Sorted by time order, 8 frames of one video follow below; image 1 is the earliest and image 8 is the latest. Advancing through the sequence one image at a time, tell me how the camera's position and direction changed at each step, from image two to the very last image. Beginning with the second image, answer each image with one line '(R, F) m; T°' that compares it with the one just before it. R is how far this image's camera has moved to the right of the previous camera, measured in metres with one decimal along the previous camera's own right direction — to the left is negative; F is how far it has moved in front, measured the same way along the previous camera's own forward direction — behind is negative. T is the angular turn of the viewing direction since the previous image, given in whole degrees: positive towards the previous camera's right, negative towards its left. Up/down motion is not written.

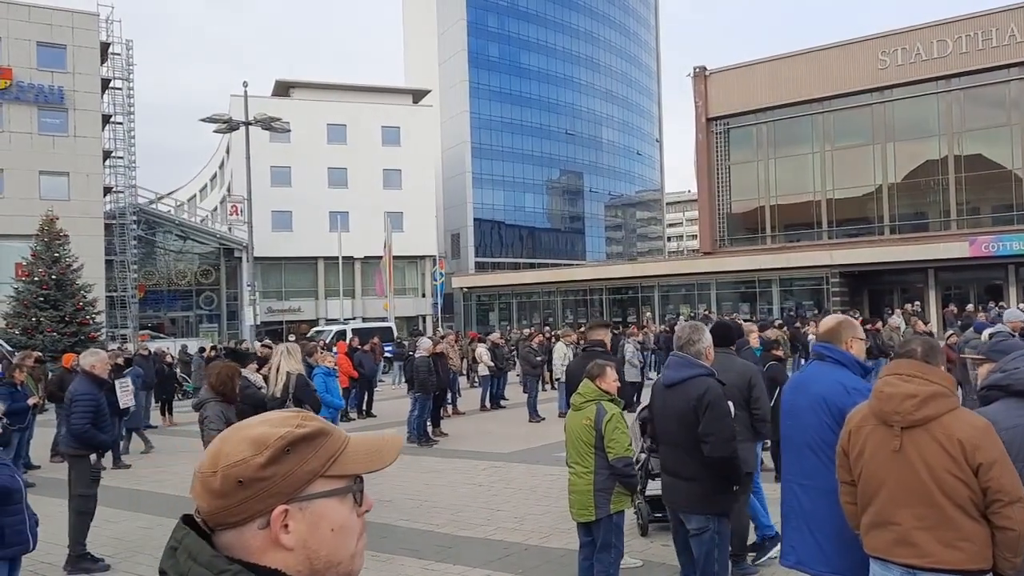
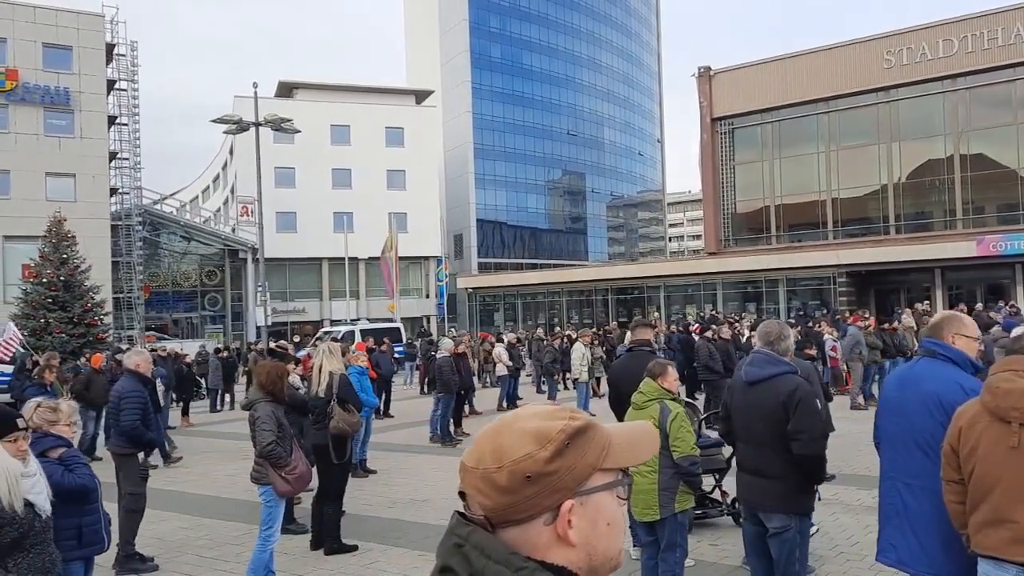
(-0.4, 0.0) m; 0°
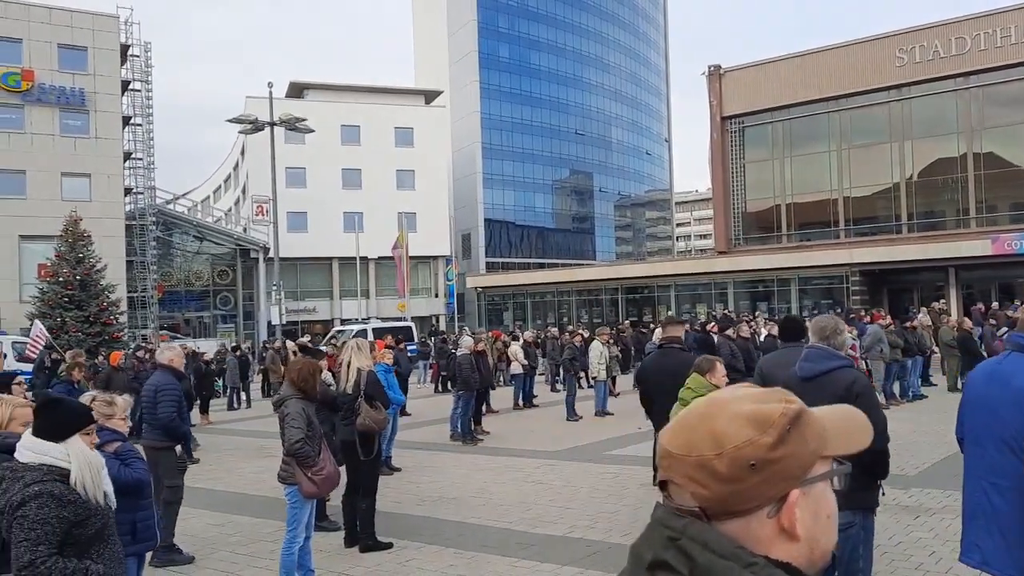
(-0.3, 0.0) m; 0°
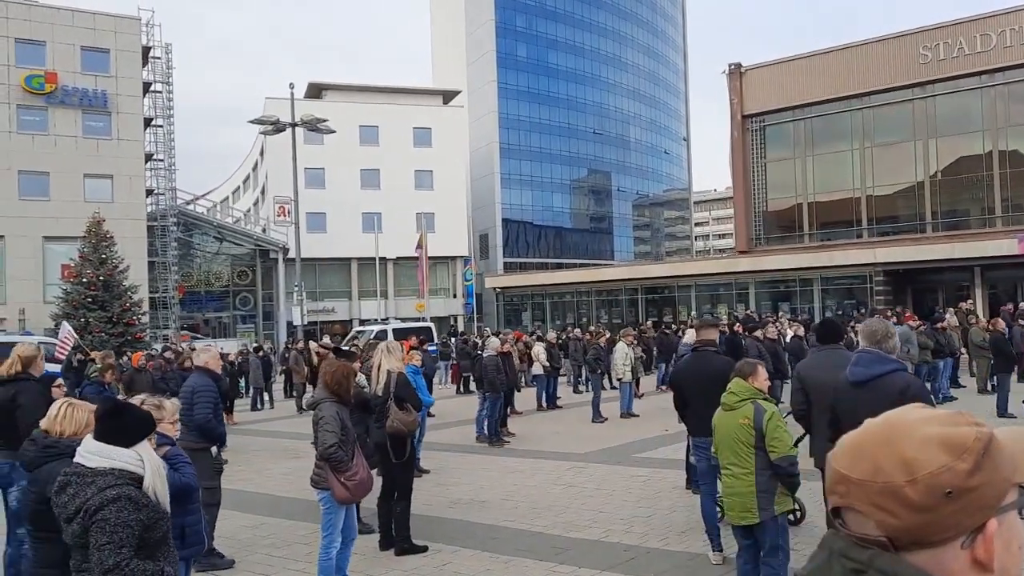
(-0.2, +0.1) m; -1°
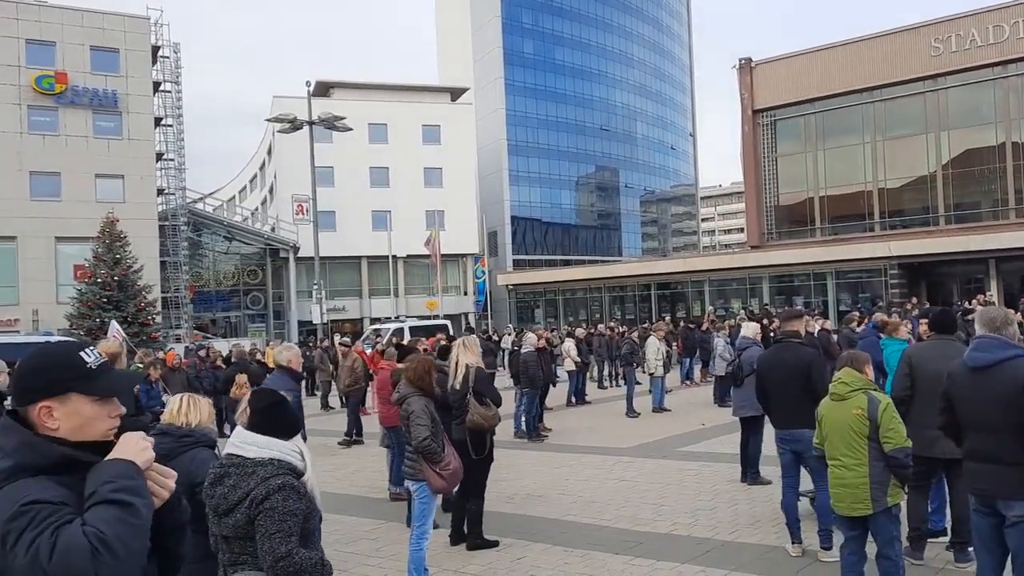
(-0.6, 0.0) m; 0°
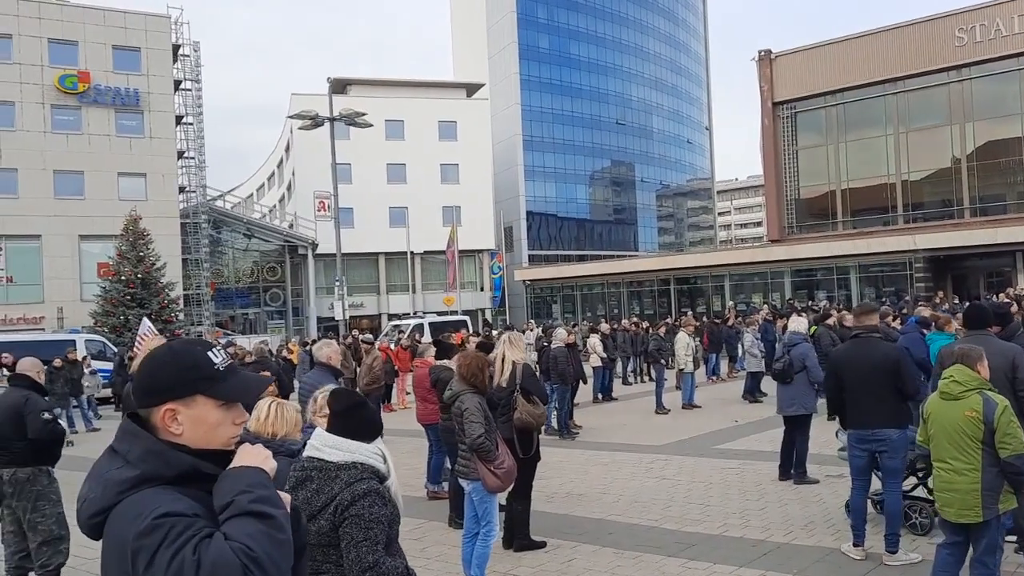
(-0.3, +0.1) m; -1°
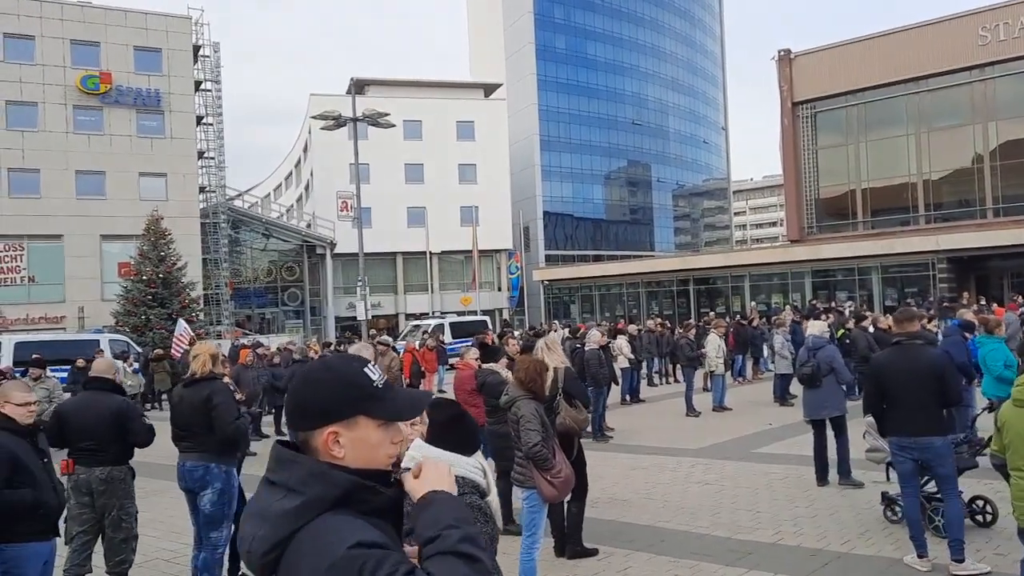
(-0.3, +0.1) m; -1°
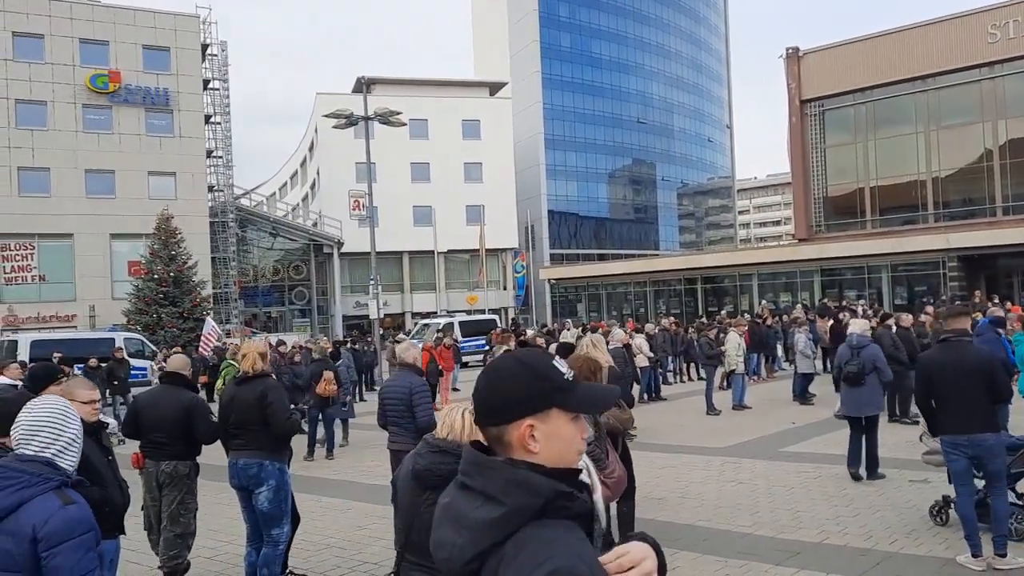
(-0.4, 0.0) m; 0°
